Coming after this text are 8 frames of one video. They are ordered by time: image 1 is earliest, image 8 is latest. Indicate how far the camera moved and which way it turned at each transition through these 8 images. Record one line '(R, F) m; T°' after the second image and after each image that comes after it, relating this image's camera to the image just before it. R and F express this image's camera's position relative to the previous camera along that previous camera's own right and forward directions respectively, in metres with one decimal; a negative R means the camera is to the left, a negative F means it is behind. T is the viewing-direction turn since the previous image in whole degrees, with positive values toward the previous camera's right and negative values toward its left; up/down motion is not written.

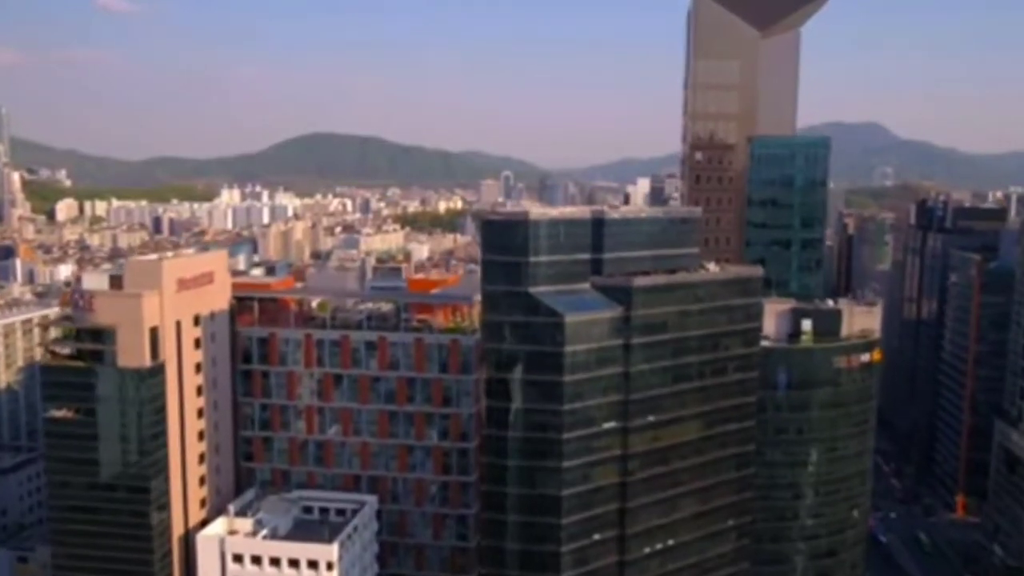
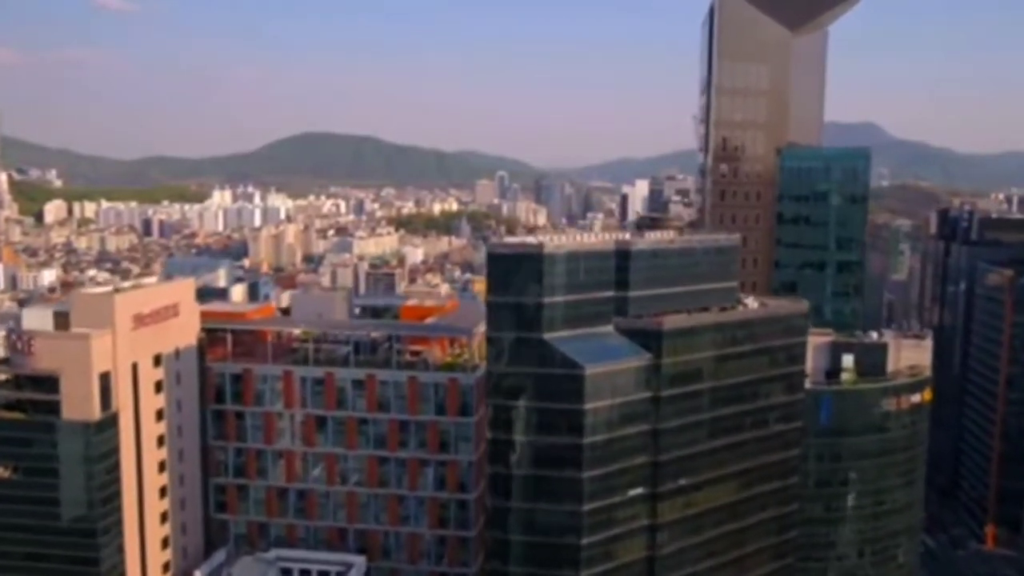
(-0.5, +5.8) m; 0°
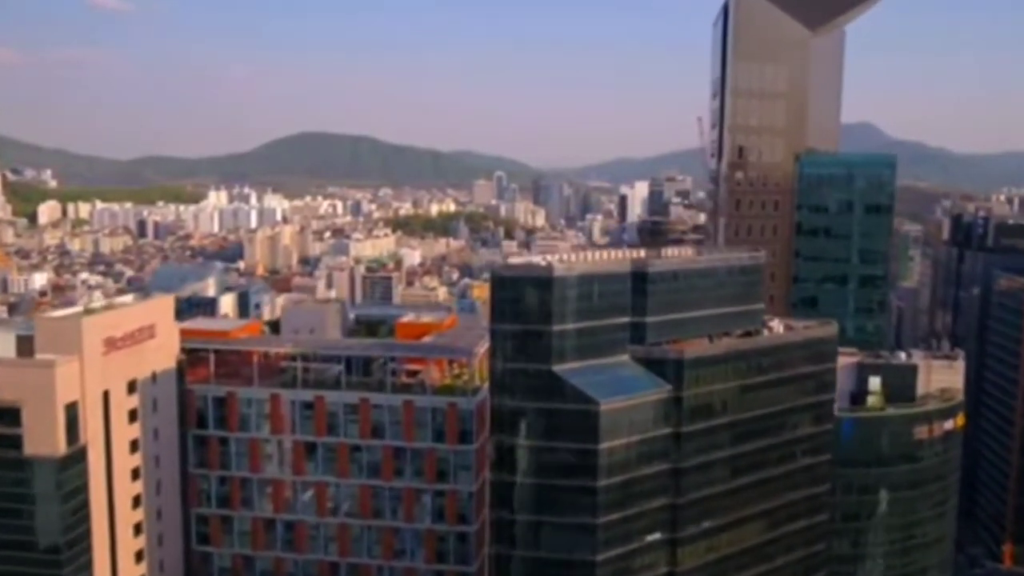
(-0.3, +3.1) m; 0°
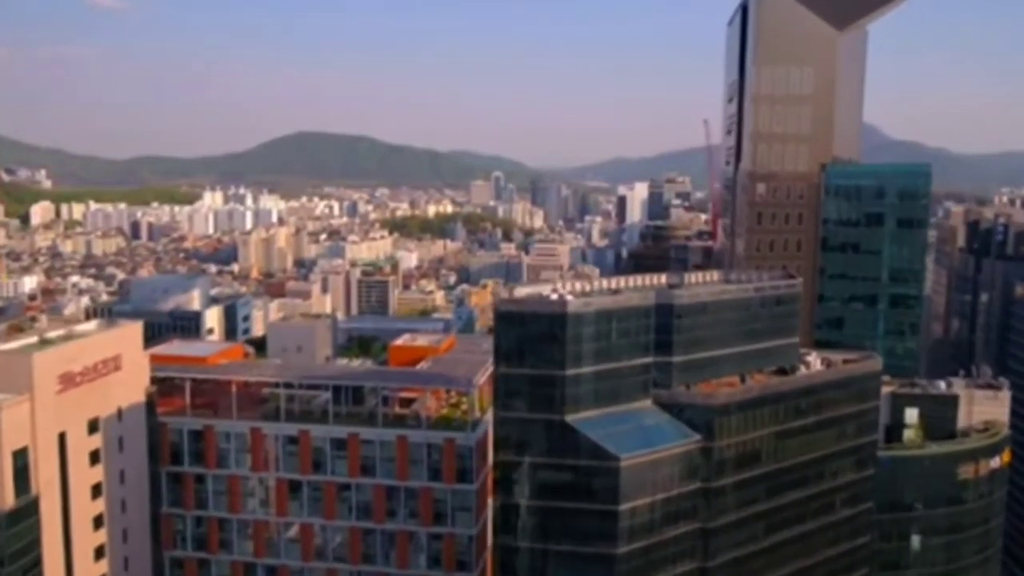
(-0.2, +3.8) m; 0°
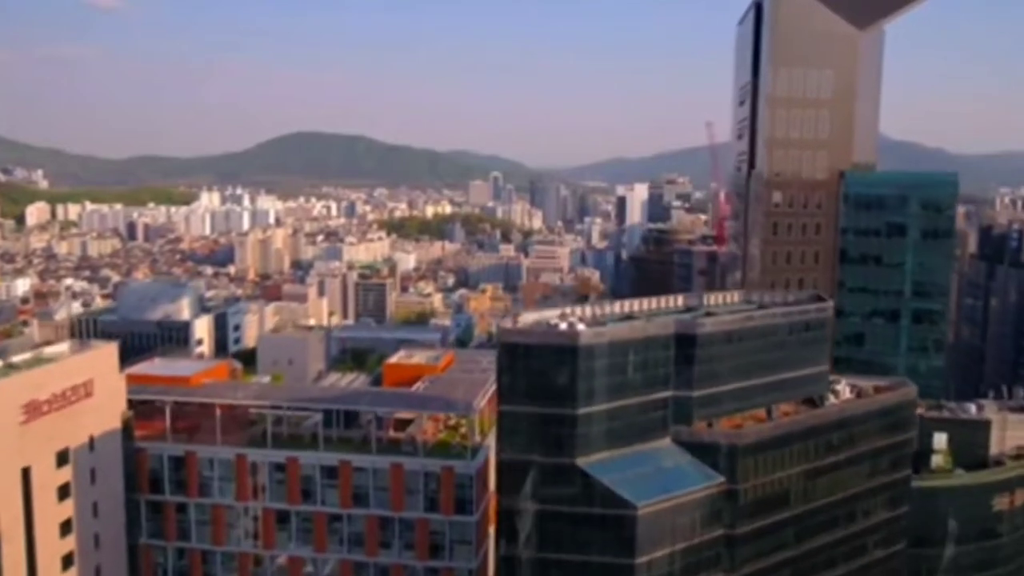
(-0.1, +2.5) m; 0°
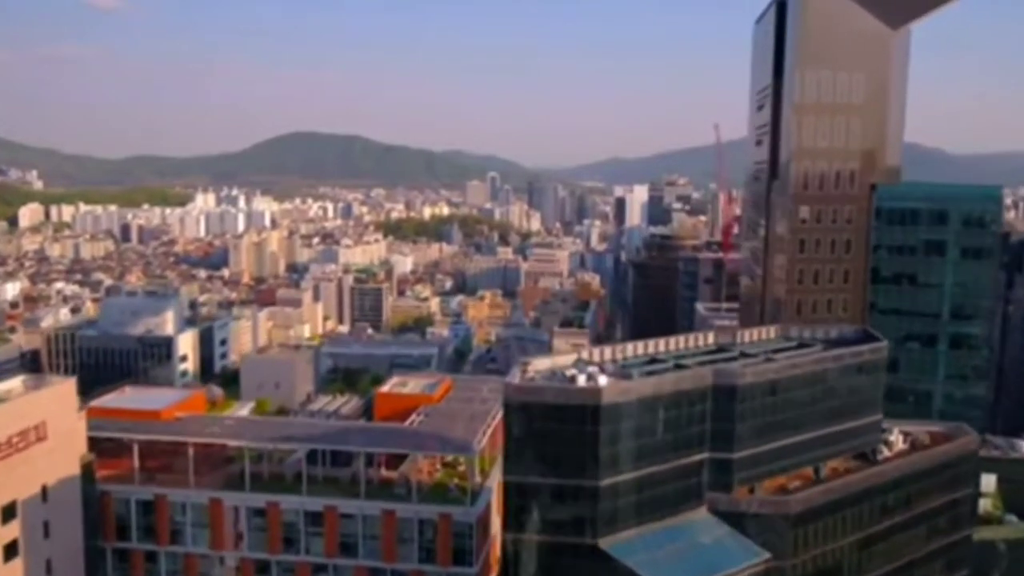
(-0.2, +3.6) m; 0°
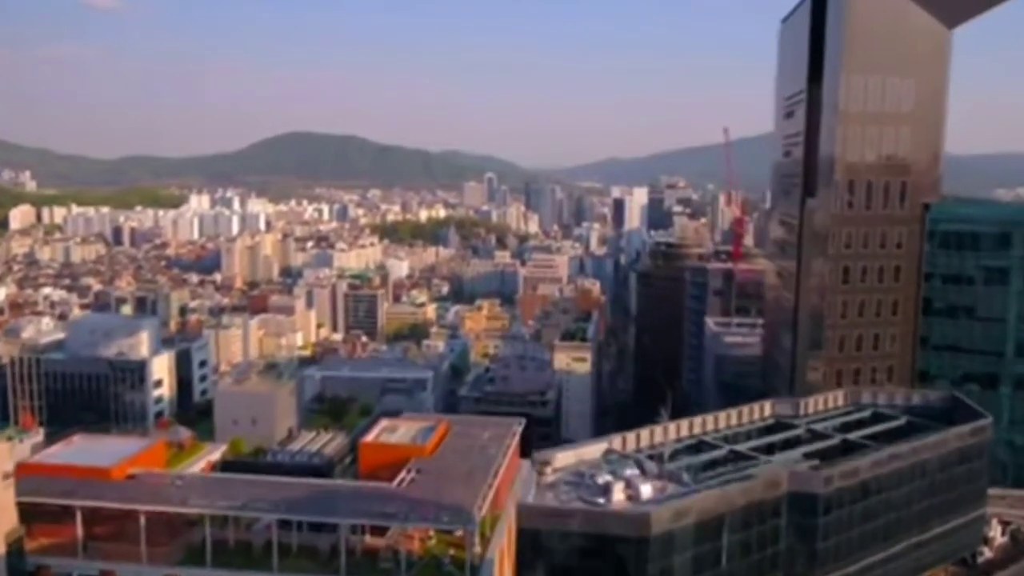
(-0.3, +4.8) m; 0°
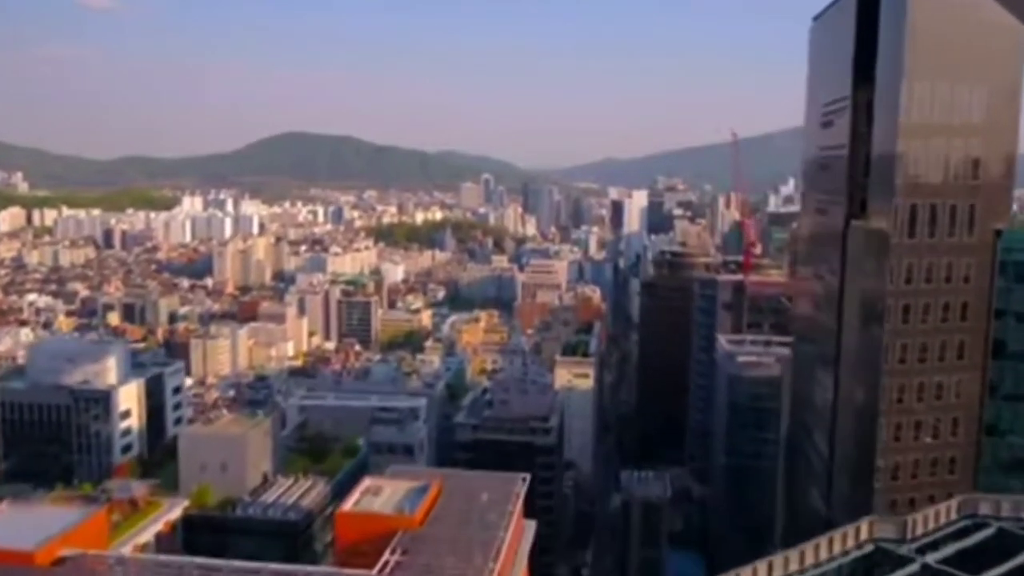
(-0.2, +5.1) m; 0°
